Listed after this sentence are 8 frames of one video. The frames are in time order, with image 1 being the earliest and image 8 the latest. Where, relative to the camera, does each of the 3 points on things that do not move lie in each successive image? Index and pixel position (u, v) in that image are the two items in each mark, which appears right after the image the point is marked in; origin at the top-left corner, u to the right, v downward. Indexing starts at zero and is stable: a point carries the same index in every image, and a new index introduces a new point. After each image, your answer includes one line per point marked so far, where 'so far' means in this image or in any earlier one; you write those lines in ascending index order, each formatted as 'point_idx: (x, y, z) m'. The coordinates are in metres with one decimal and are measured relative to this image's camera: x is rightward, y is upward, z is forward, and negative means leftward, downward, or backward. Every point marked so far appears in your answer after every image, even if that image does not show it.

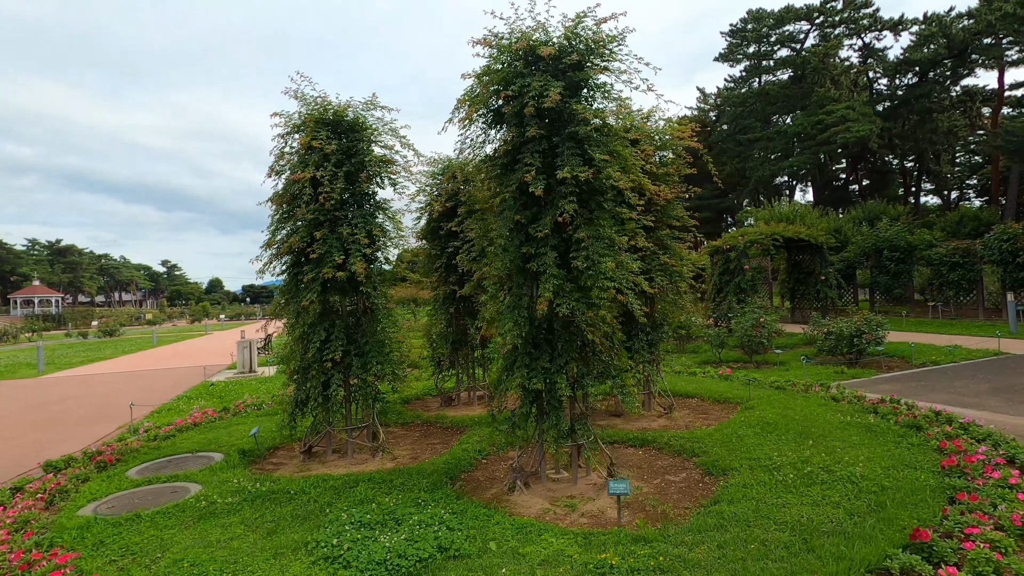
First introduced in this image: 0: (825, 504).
0: (+2.1, -1.5, +3.7) m
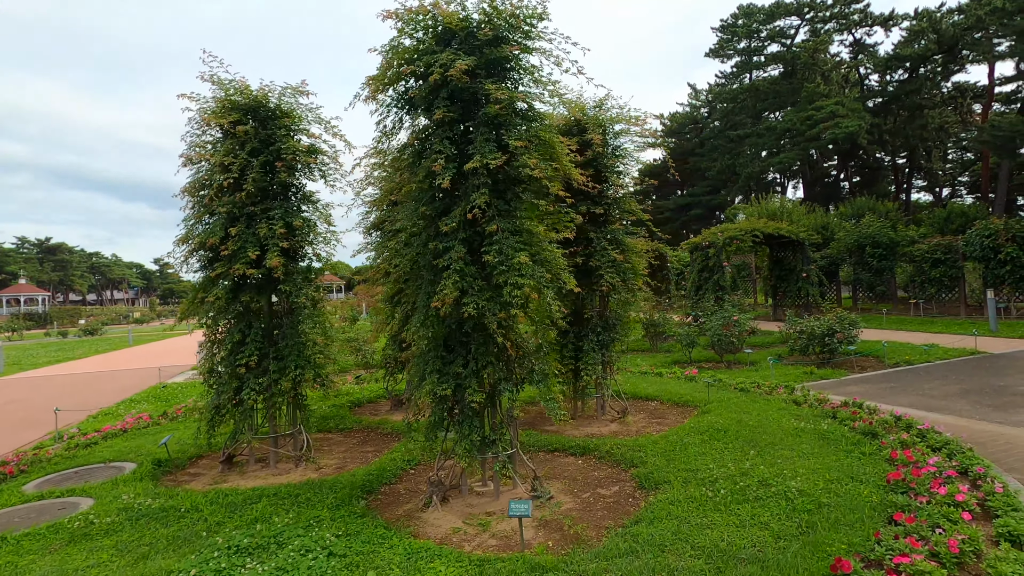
0: (+1.5, -1.5, +3.3) m
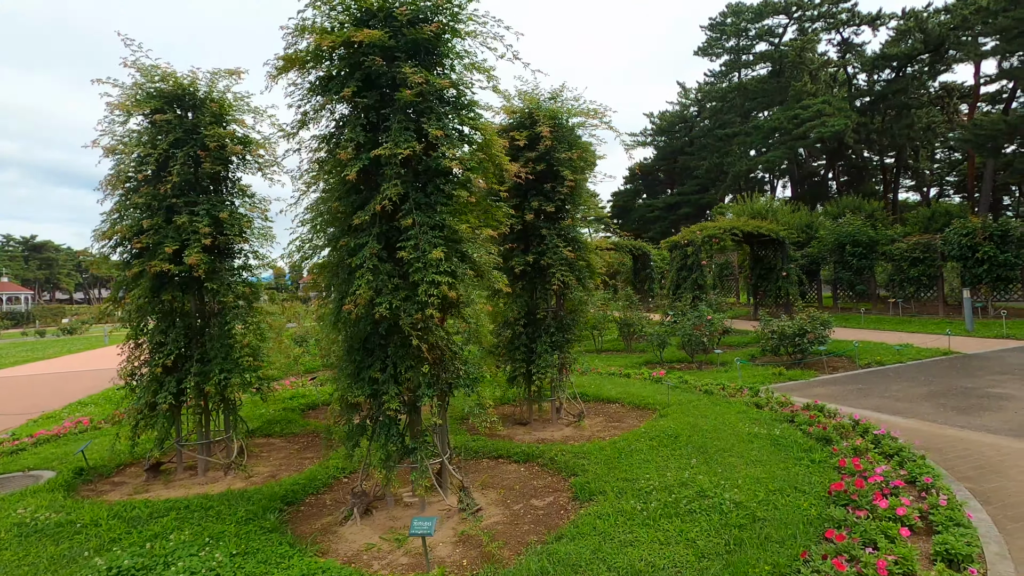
0: (+0.9, -1.5, +3.1) m
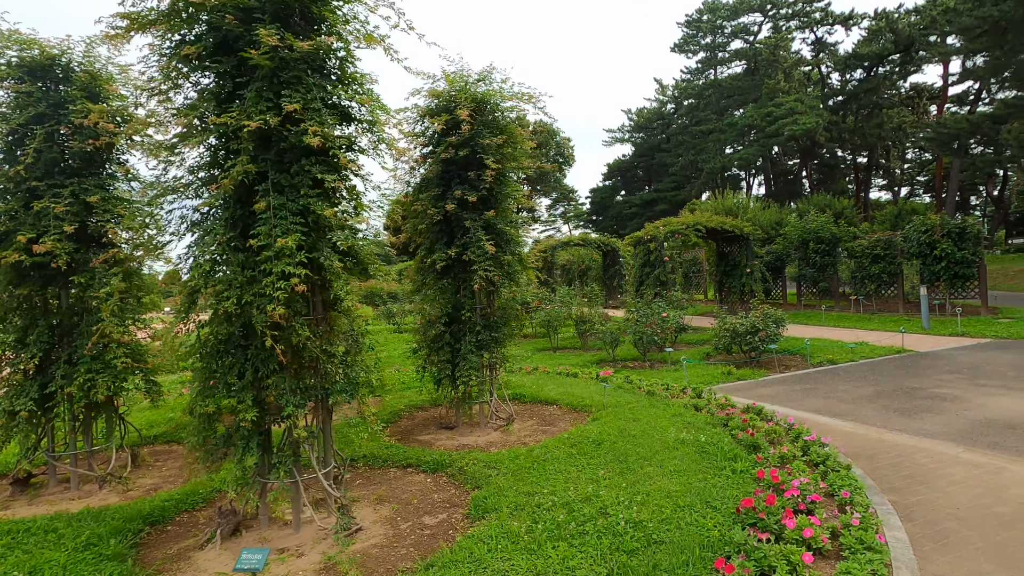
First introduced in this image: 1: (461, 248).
0: (+0.2, -1.4, +2.7) m
1: (-0.5, +0.4, +5.6) m
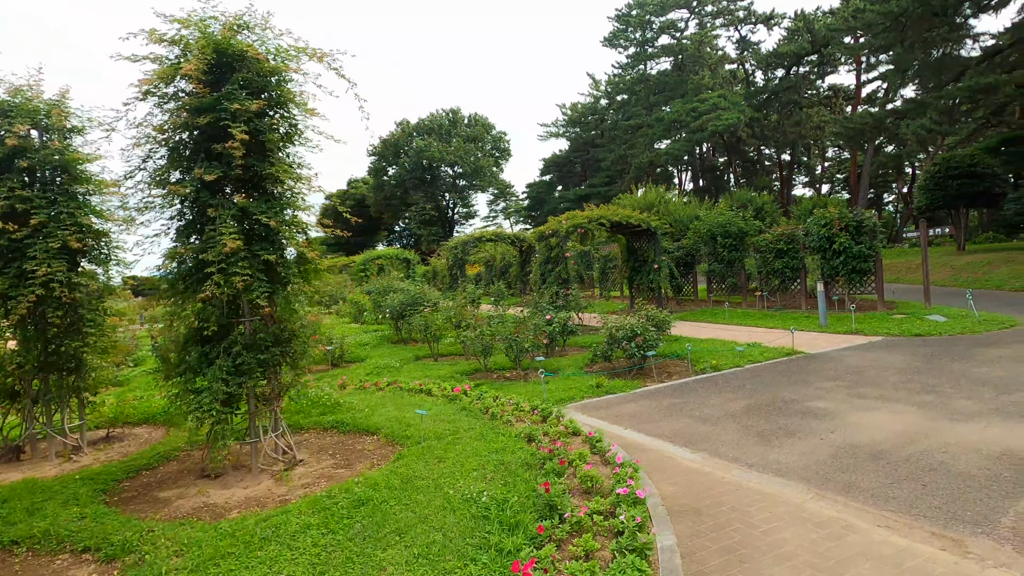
0: (-1.4, -1.5, +1.5) m
1: (-2.4, +0.4, +4.2) m
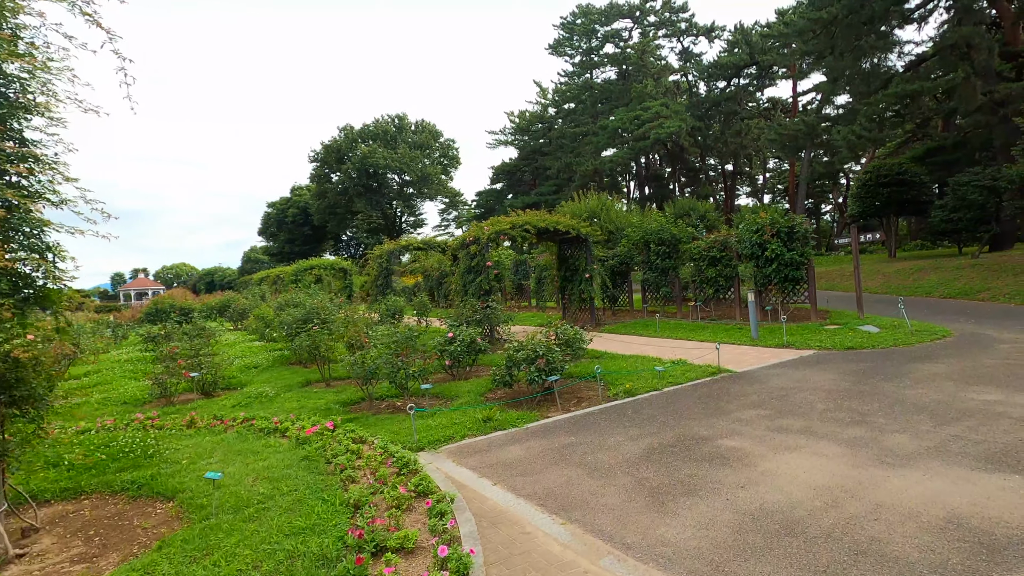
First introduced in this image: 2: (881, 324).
0: (-2.3, -1.6, +0.1) m
1: (-3.6, +0.2, +2.8) m
2: (+7.1, -0.7, +10.3) m
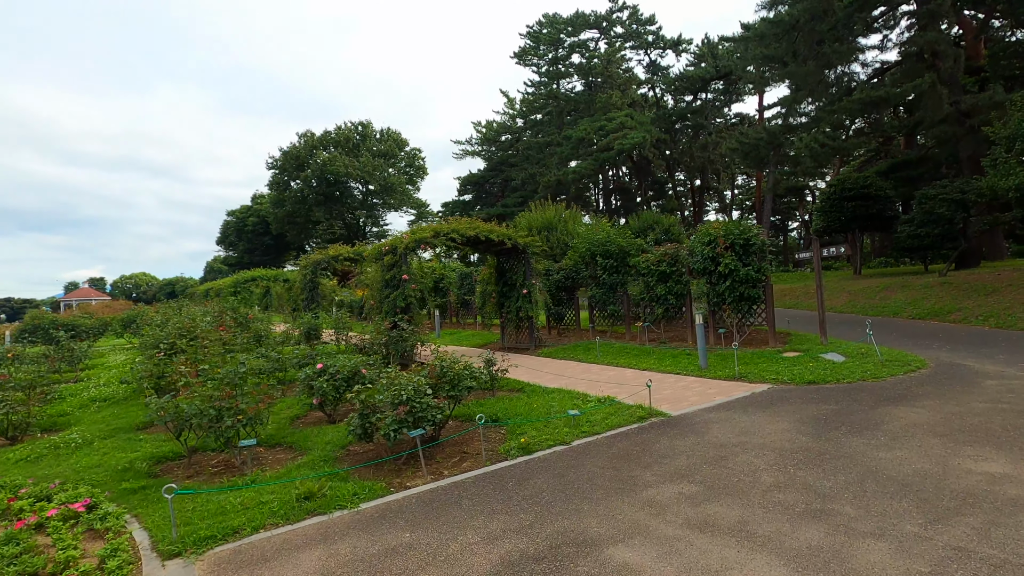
0: (-3.4, -1.6, -1.7) m
1: (-4.8, +0.1, +1.0) m
2: (+5.5, -1.0, +8.9) m
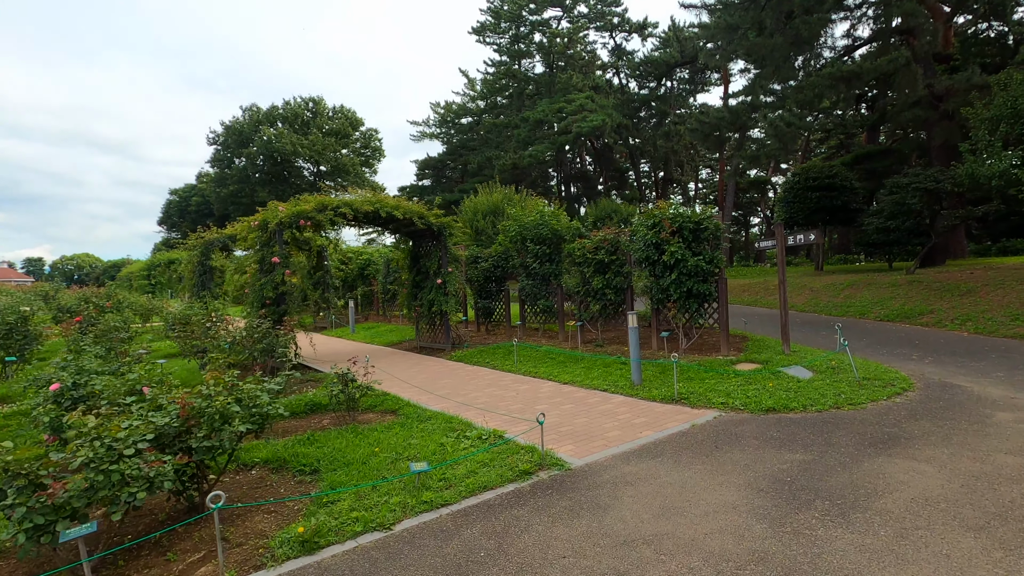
0: (-4.3, -1.6, -4.0) m
1: (-5.8, +0.2, -1.4) m
2: (+4.0, -1.0, +7.1) m
